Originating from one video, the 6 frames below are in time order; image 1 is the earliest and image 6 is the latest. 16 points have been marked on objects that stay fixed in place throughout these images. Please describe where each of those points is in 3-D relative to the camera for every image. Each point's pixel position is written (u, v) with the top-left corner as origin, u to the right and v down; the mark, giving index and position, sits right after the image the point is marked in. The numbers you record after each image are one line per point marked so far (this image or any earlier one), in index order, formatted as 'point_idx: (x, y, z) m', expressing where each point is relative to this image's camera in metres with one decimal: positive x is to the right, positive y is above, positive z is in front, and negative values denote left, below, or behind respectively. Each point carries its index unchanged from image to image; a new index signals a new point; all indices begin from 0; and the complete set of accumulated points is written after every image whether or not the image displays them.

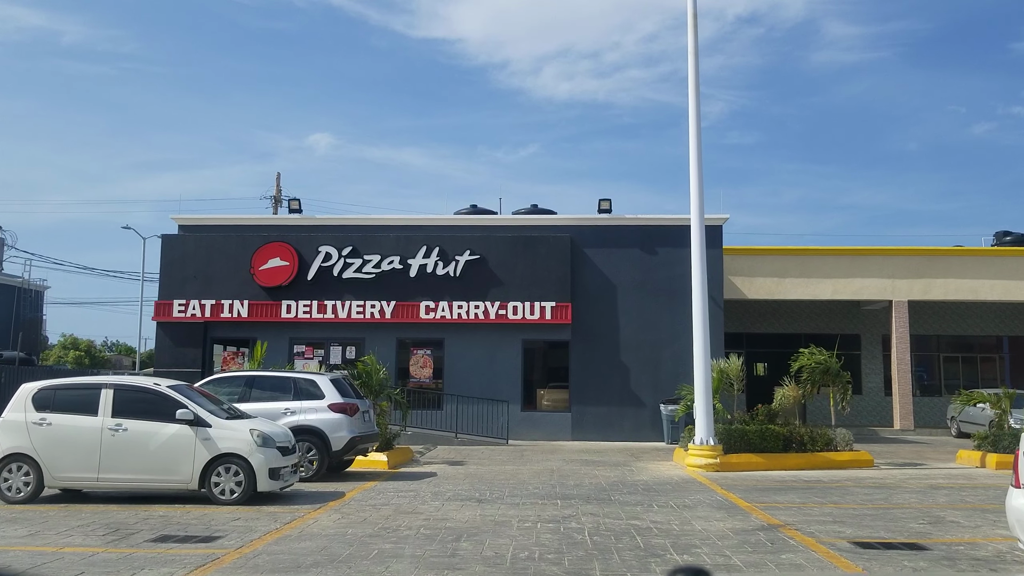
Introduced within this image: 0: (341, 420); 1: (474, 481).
0: (-2.5, -1.9, +11.8) m
1: (-0.6, -2.8, +12.0) m
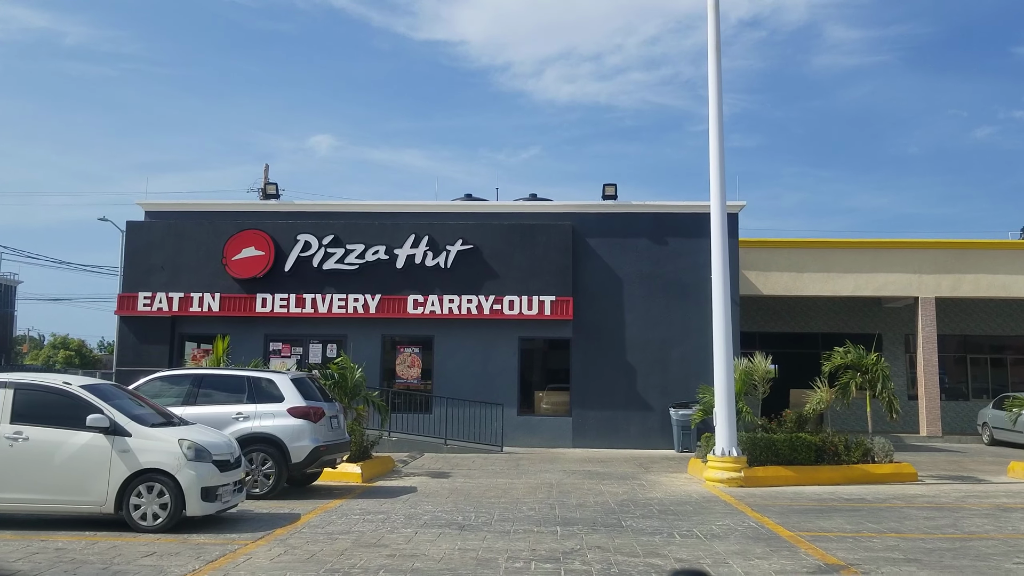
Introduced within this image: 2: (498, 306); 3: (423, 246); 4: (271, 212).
0: (-2.6, -1.7, +10.1) m
1: (-0.7, -2.6, +10.2) m
2: (-0.3, -0.4, +18.8) m
3: (-2.1, +1.0, +18.9) m
4: (-5.8, +1.8, +19.5) m
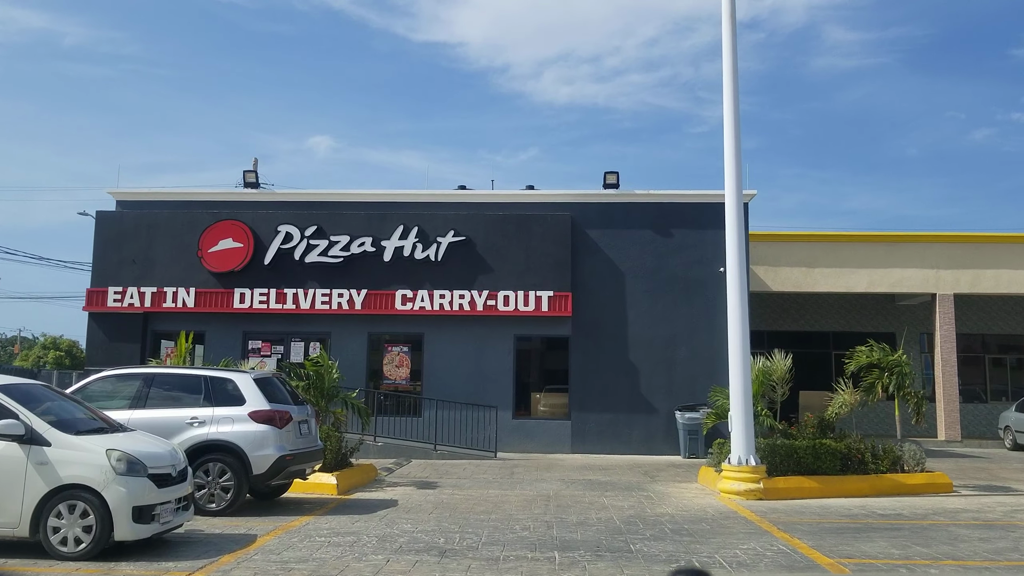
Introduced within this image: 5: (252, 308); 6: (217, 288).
0: (-2.7, -1.6, +8.9) m
1: (-0.8, -2.5, +9.0) m
2: (-0.4, -0.3, +17.6) m
3: (-2.2, +1.1, +17.8) m
4: (-5.9, +1.9, +18.3) m
5: (-5.6, -0.4, +17.6) m
6: (-6.4, 0.0, +17.8) m
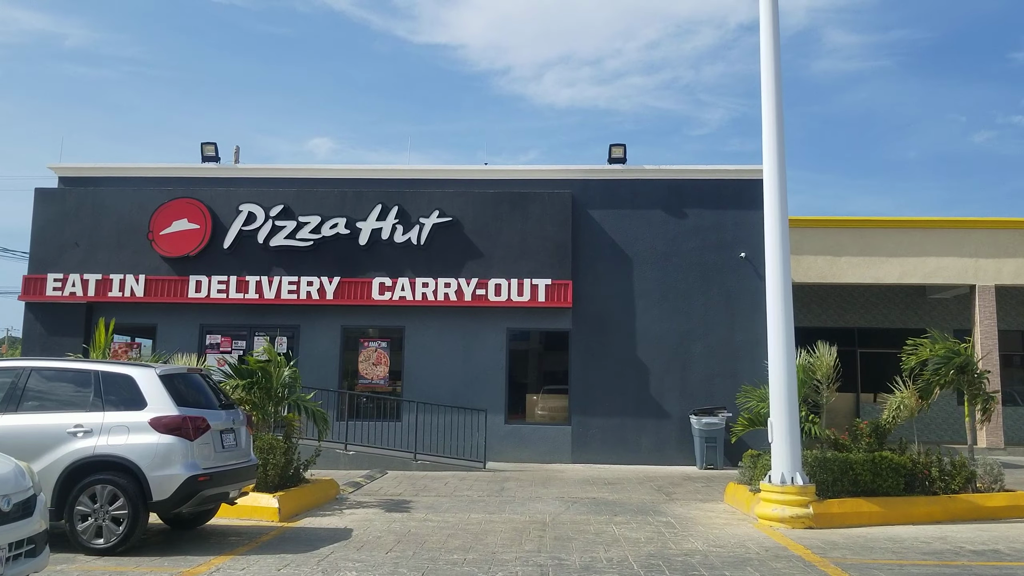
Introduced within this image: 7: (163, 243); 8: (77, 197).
0: (-2.8, -1.3, +6.8) m
1: (-0.9, -2.2, +6.9) m
2: (-0.6, -0.1, +15.5) m
3: (-2.3, +1.3, +15.7) m
4: (-6.0, +2.2, +16.2) m
5: (-5.7, -0.2, +15.5) m
6: (-6.5, +0.2, +15.7) m
7: (-6.7, +0.9, +15.7) m
8: (-8.5, +1.8, +16.0) m
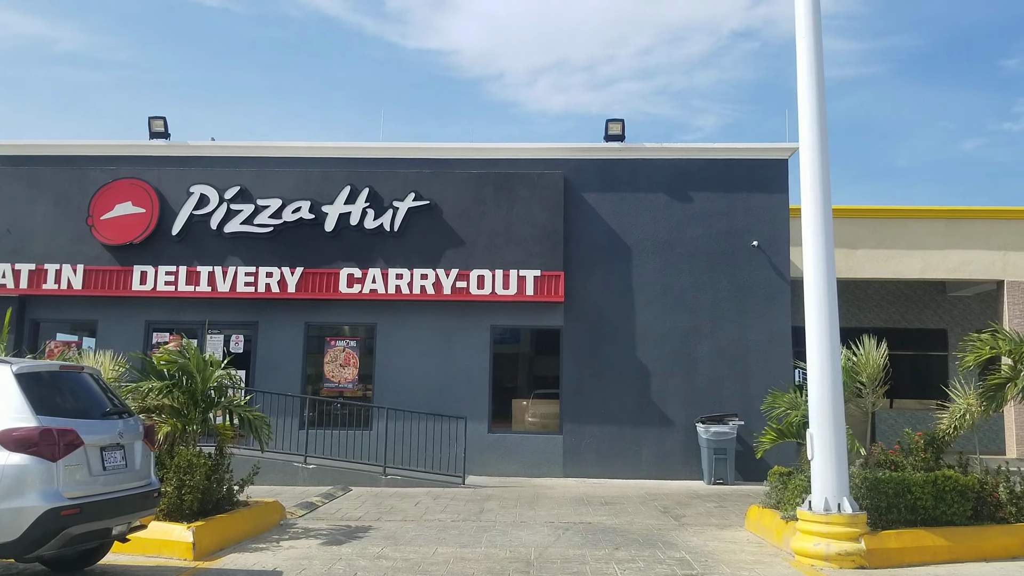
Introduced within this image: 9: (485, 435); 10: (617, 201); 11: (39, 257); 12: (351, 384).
0: (-3.0, -1.1, +5.0) m
1: (-1.1, -2.1, +5.2) m
2: (-0.8, +0.1, +13.8) m
3: (-2.6, +1.5, +14.0) m
4: (-6.3, +2.3, +14.5) m
5: (-6.0, 0.0, +13.8) m
6: (-6.8, +0.4, +14.0) m
7: (-6.9, +1.0, +13.9) m
8: (-8.8, +1.9, +14.3) m
9: (-0.4, -2.4, +13.6) m
10: (+1.8, +1.5, +14.3) m
11: (-8.2, +0.5, +14.1) m
12: (-2.7, -1.6, +13.9) m
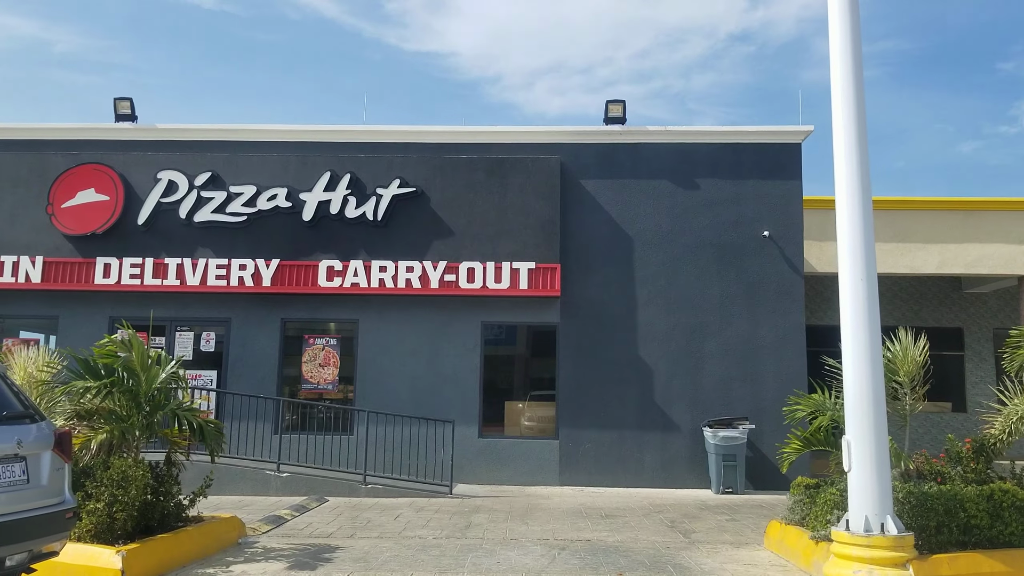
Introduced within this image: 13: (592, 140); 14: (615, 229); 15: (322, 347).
0: (-3.1, -1.0, +4.0) m
1: (-1.2, -1.9, +4.2) m
2: (-0.9, +0.2, +12.8) m
3: (-2.7, +1.6, +13.0) m
4: (-6.4, +2.4, +13.5) m
5: (-6.1, +0.1, +12.8) m
6: (-6.9, +0.5, +12.9) m
7: (-7.1, +1.1, +12.9) m
8: (-8.9, +2.0, +13.2) m
9: (-0.5, -2.3, +12.6) m
10: (+1.7, +1.6, +13.3) m
11: (-8.3, +0.6, +13.1) m
12: (-2.9, -1.5, +12.9) m
13: (+1.3, +2.4, +13.4) m
14: (+1.7, +0.9, +13.2) m
15: (-3.0, -0.9, +13.0) m
